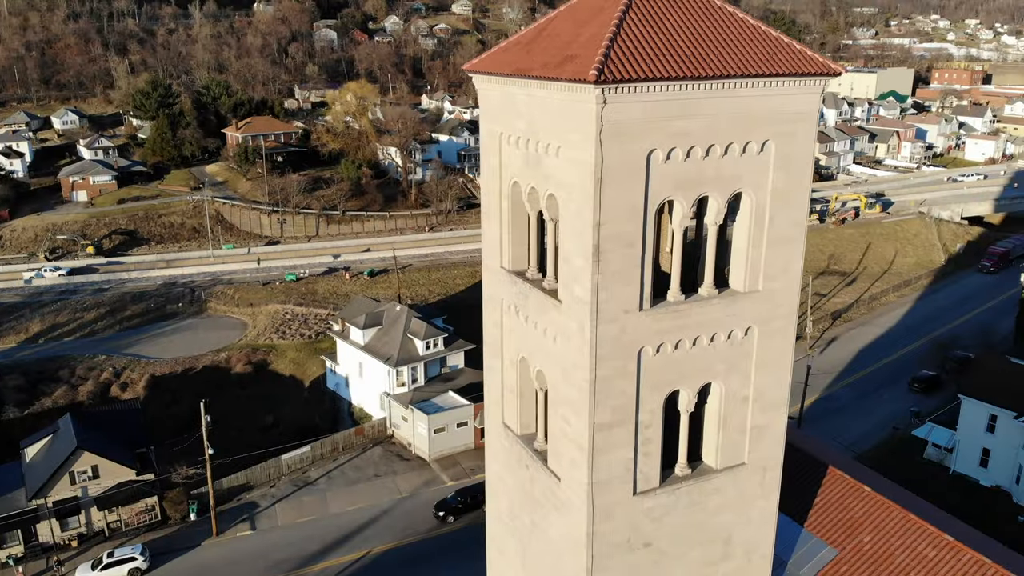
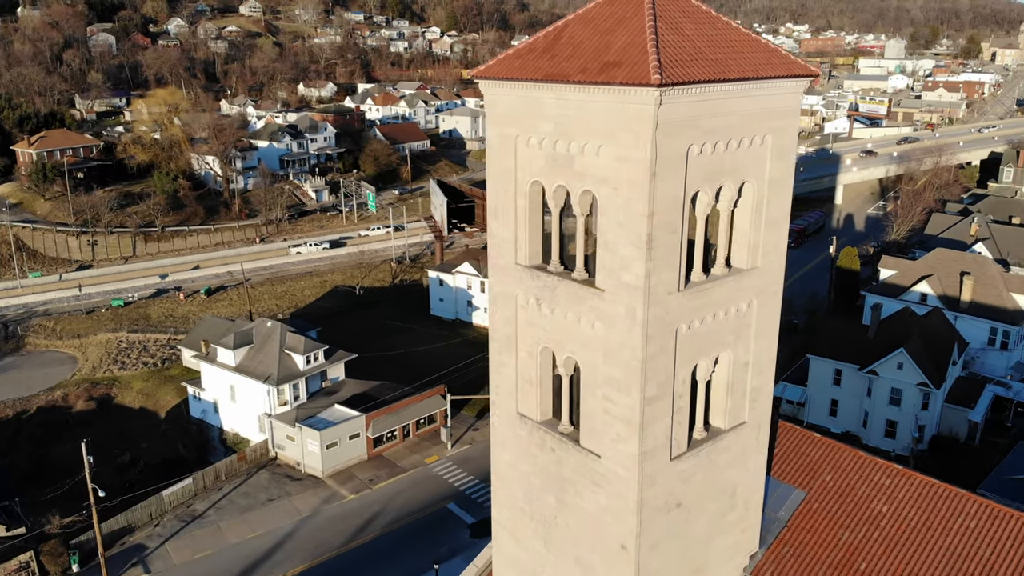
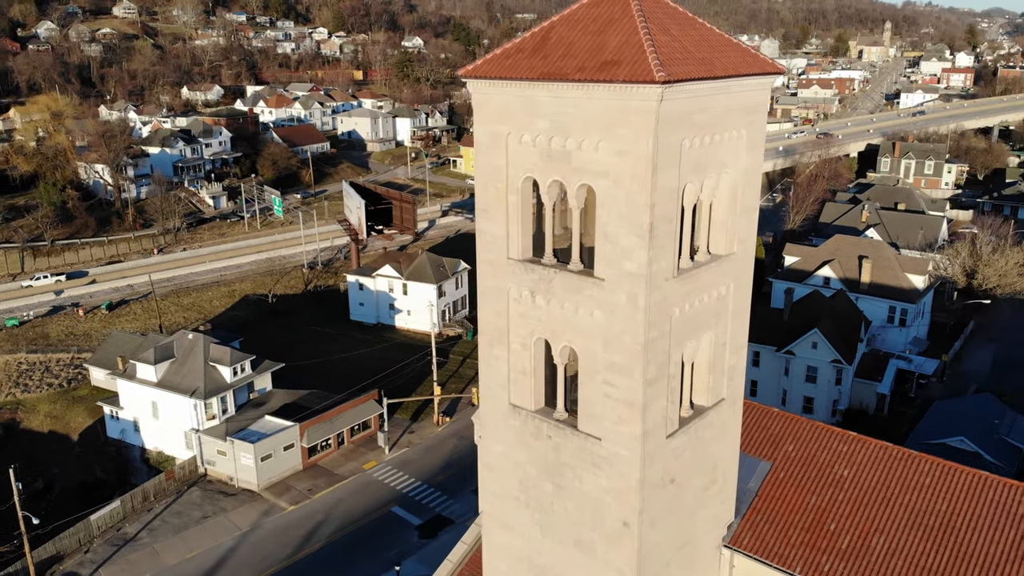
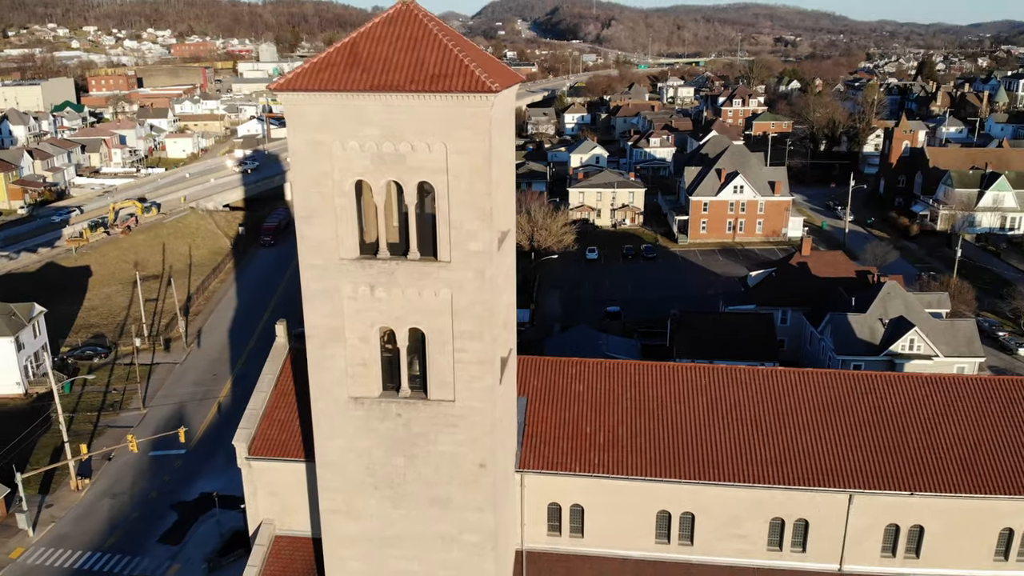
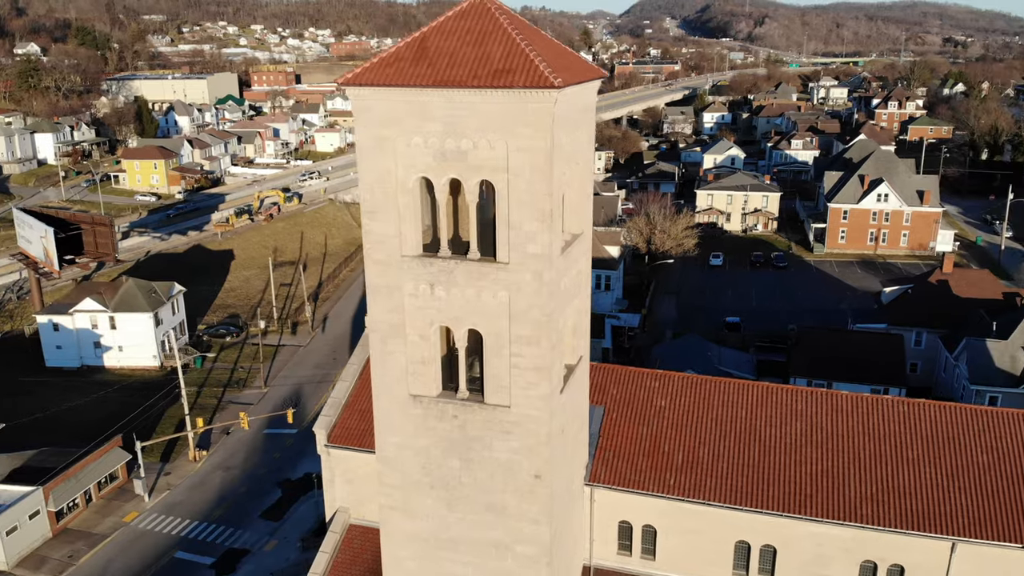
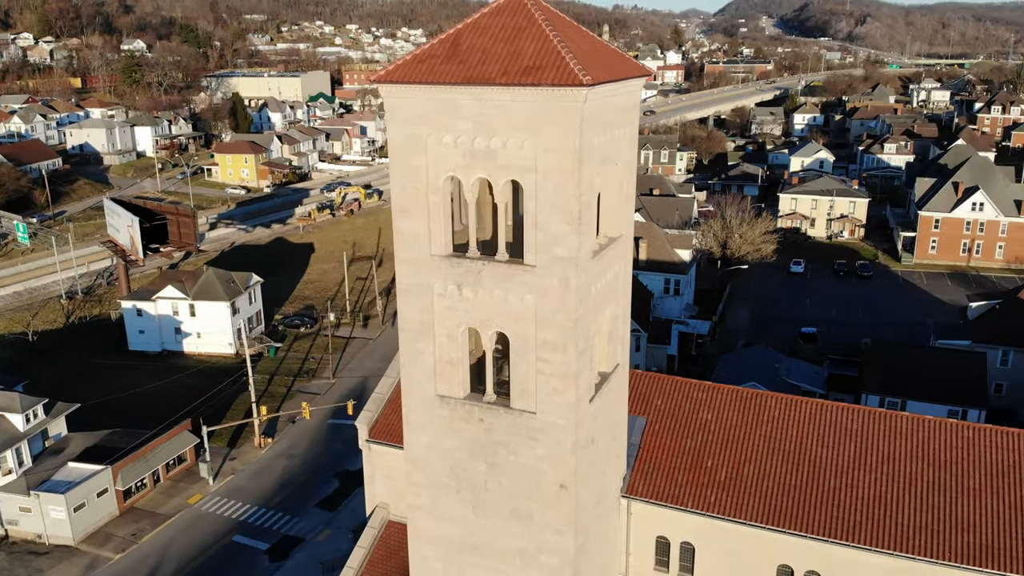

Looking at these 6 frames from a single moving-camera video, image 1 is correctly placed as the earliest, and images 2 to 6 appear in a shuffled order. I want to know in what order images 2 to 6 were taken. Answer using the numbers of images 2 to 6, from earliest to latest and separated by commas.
2, 3, 6, 5, 4
